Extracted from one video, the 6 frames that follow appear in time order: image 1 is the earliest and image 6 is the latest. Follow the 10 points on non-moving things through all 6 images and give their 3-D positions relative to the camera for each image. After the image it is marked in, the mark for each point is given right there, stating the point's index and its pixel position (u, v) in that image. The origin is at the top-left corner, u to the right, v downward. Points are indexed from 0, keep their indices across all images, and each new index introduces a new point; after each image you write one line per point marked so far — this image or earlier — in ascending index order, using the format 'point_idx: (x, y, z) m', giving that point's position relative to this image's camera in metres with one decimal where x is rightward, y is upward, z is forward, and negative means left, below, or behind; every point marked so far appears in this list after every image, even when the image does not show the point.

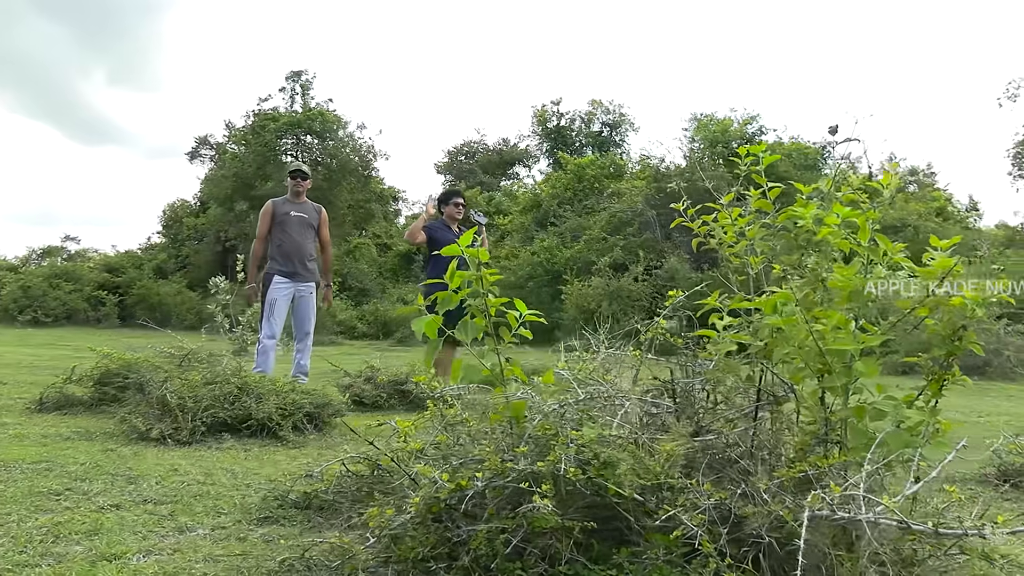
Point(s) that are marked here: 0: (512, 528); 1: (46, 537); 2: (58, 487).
0: (0.0, -0.4, +1.5) m
1: (-1.0, -0.5, +1.9) m
2: (-1.3, -0.6, +2.5) m
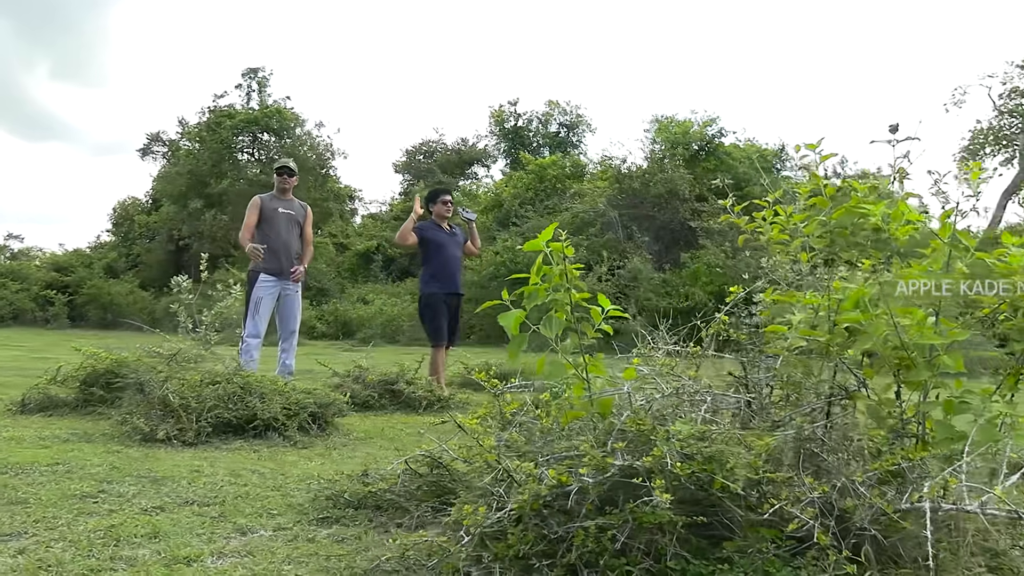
0: (+0.2, -0.4, +1.5) m
1: (-0.9, -0.5, +1.9) m
2: (-1.2, -0.6, +2.5) m
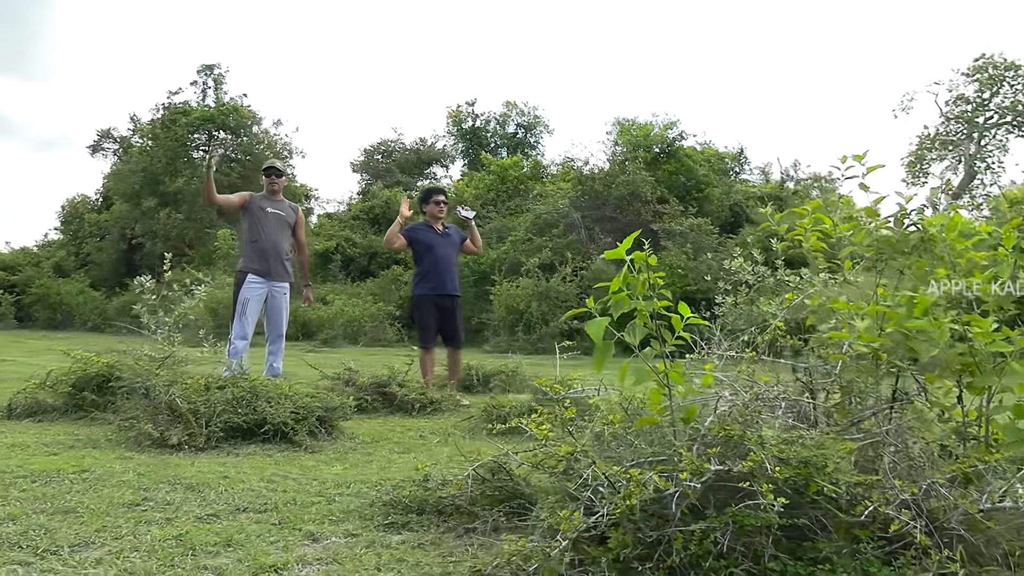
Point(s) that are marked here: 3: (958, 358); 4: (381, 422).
0: (+0.4, -0.4, +1.6) m
1: (-0.7, -0.5, +1.9) m
2: (-1.1, -0.6, +2.4) m
3: (+0.9, -0.1, +1.8) m
4: (-0.7, -0.8, +5.0) m
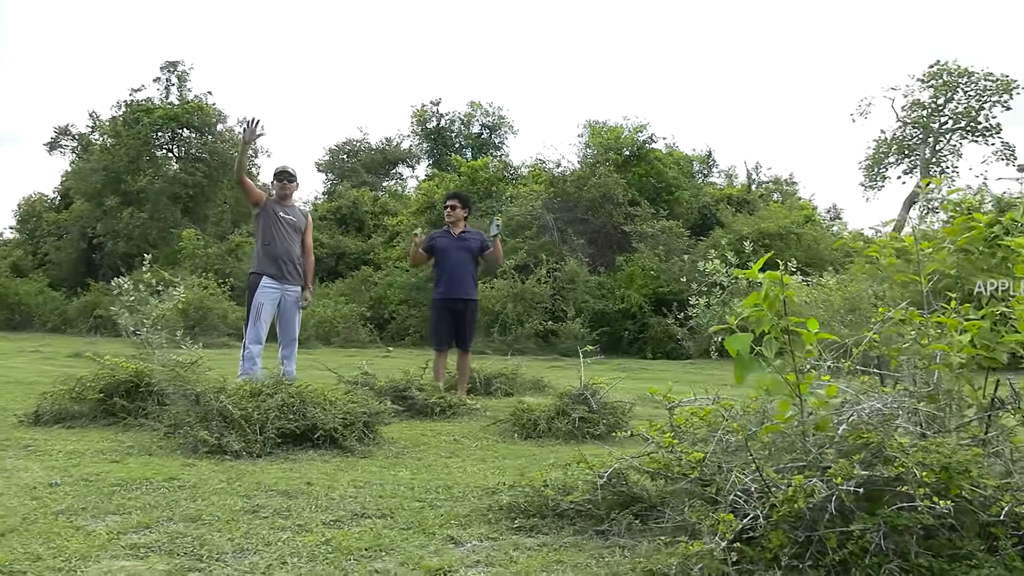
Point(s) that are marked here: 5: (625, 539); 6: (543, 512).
0: (+0.7, -0.5, +1.7) m
1: (-0.4, -0.6, +1.9) m
2: (-0.8, -0.6, +2.5) m
3: (+1.2, -0.2, +2.0) m
4: (-0.6, -0.8, +5.0) m
5: (+0.3, -0.6, +2.0) m
6: (+0.1, -0.6, +2.2) m
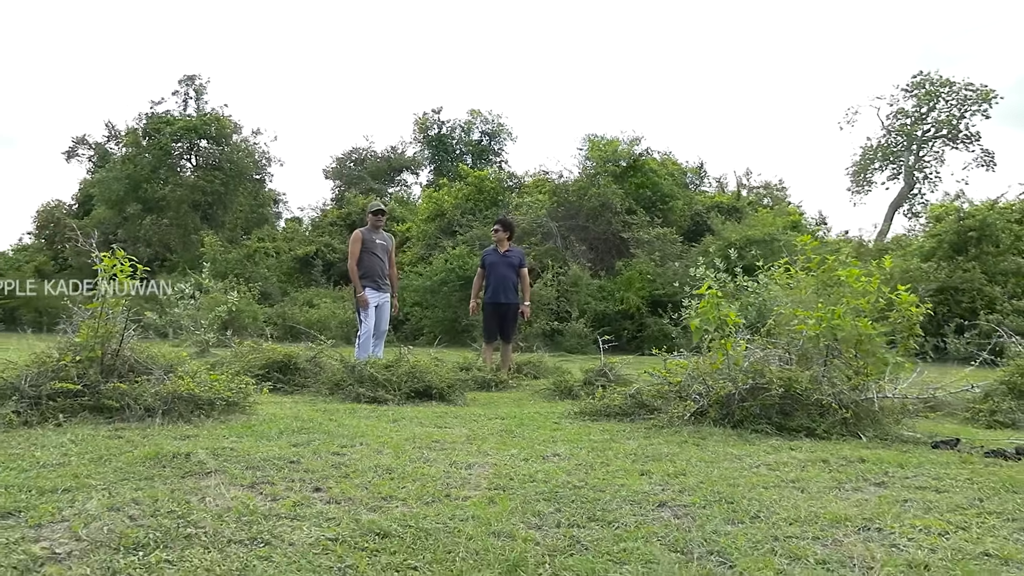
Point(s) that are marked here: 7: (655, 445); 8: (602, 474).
0: (+1.0, -0.5, +3.8) m
1: (0.0, -0.6, +4.0) m
2: (-0.4, -0.7, +4.6) m
3: (+1.6, -0.2, +4.1) m
4: (-0.2, -0.8, +7.1) m
5: (+0.6, -0.6, +4.1) m
6: (+0.4, -0.6, +4.3) m
7: (+0.5, -0.6, +3.2) m
8: (+0.3, -0.5, +2.6) m
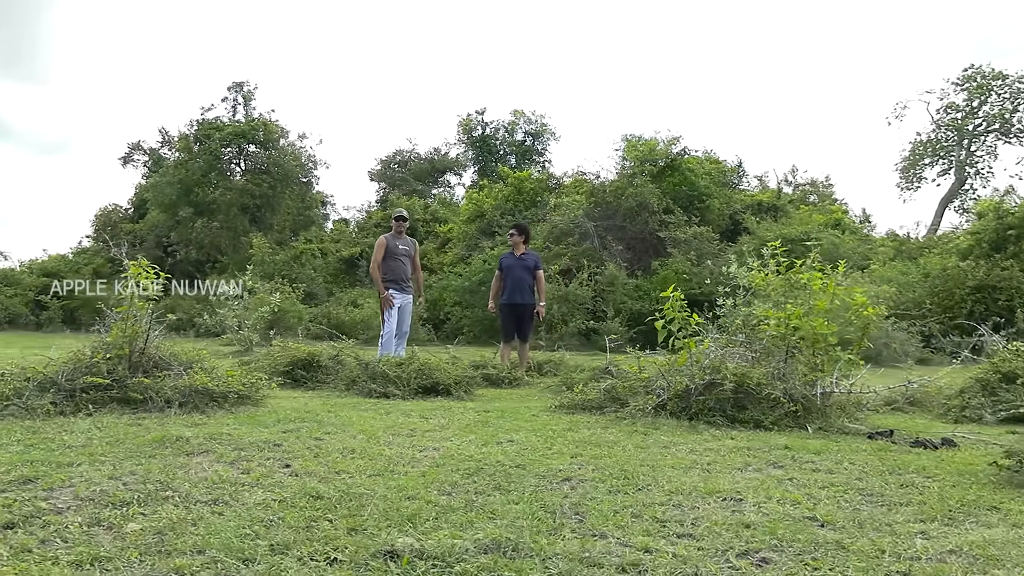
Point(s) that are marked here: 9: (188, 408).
0: (+0.9, -0.5, +4.1) m
1: (-0.1, -0.7, +4.4) m
2: (-0.5, -0.7, +5.0) m
3: (+1.5, -0.2, +4.4) m
4: (-0.2, -0.9, +7.5) m
5: (+0.5, -0.6, +4.5) m
6: (+0.3, -0.6, +4.7) m
7: (+0.4, -0.6, +3.6) m
8: (+0.1, -0.6, +2.9) m
9: (-1.6, -0.6, +4.4) m
